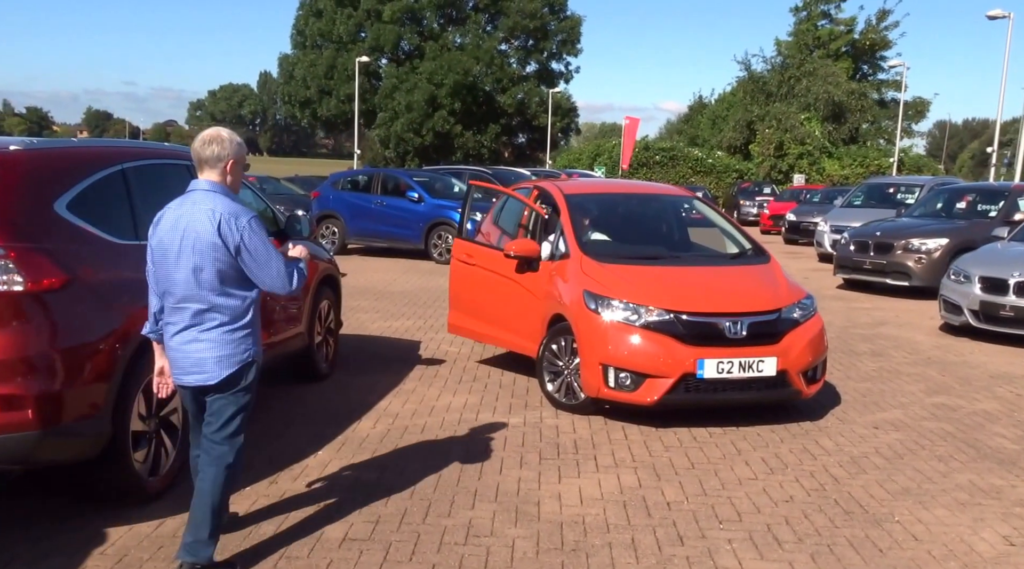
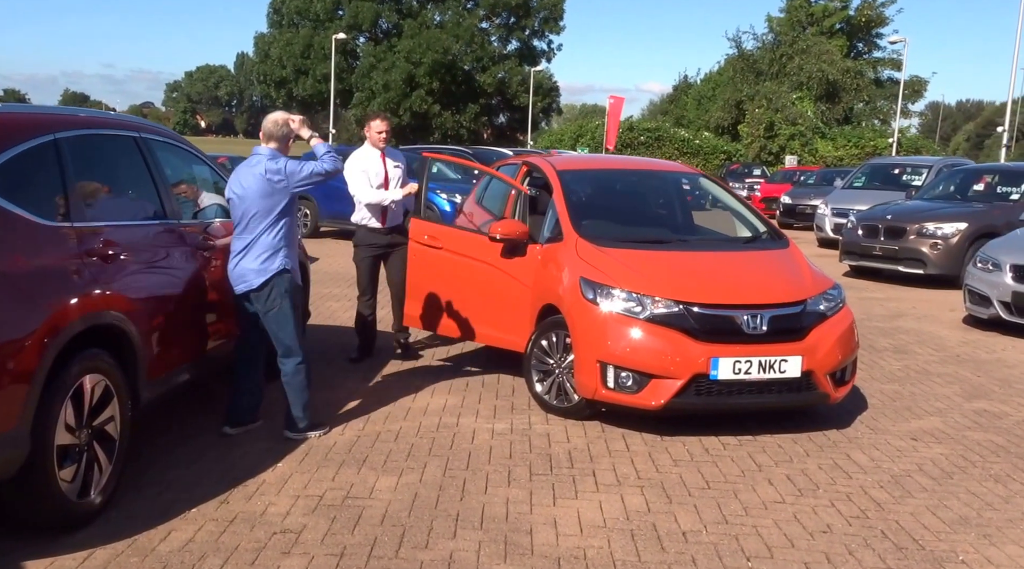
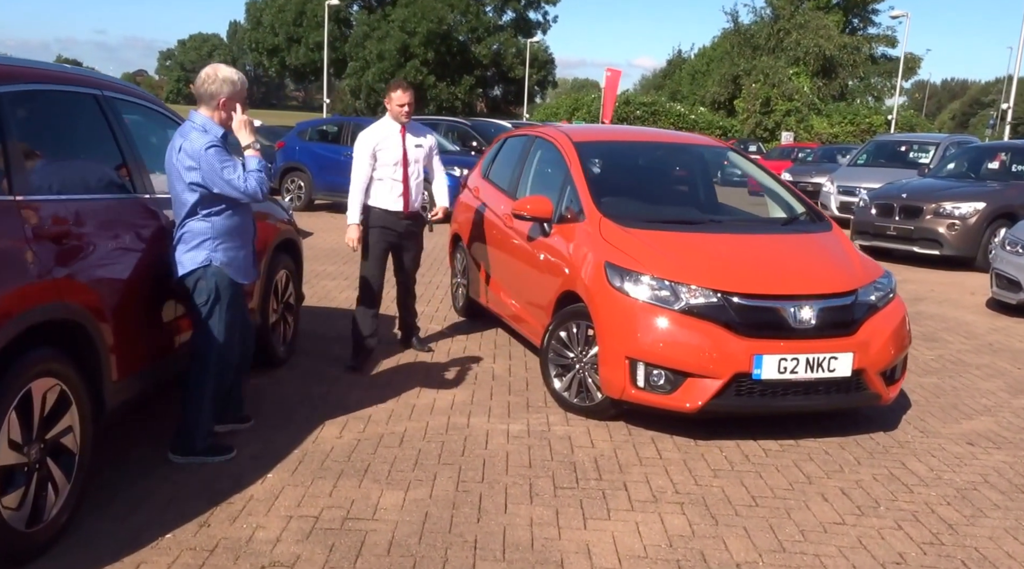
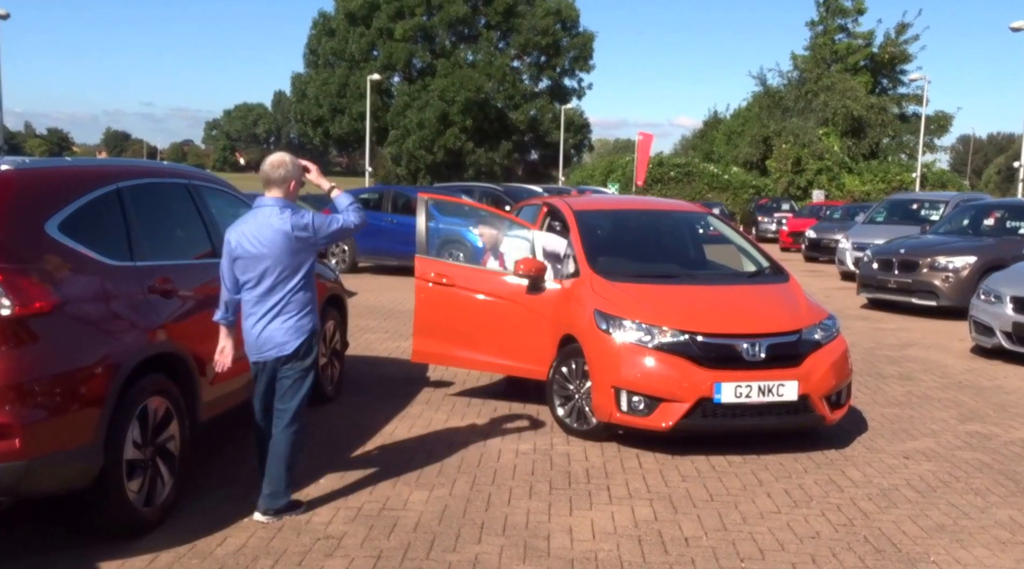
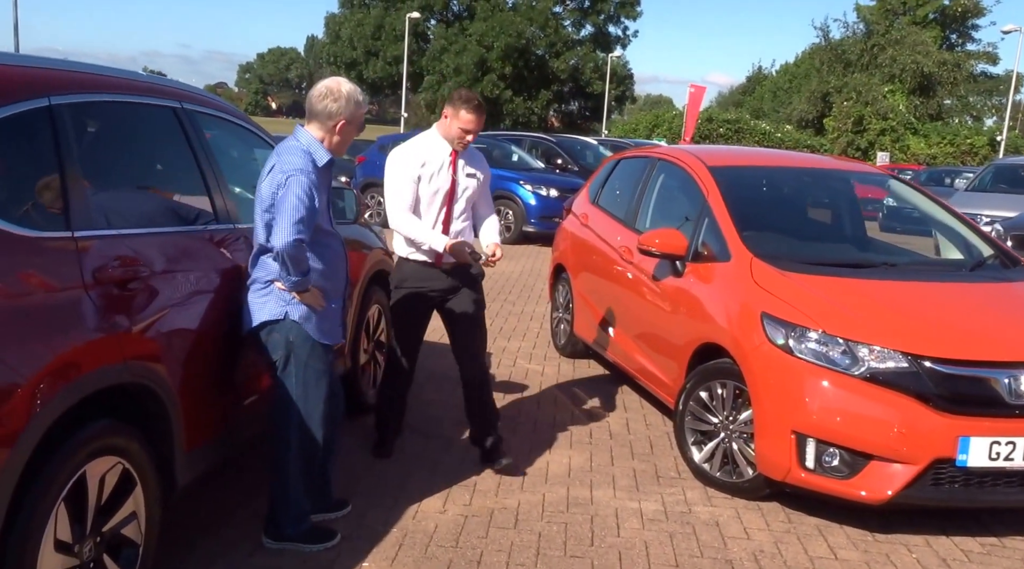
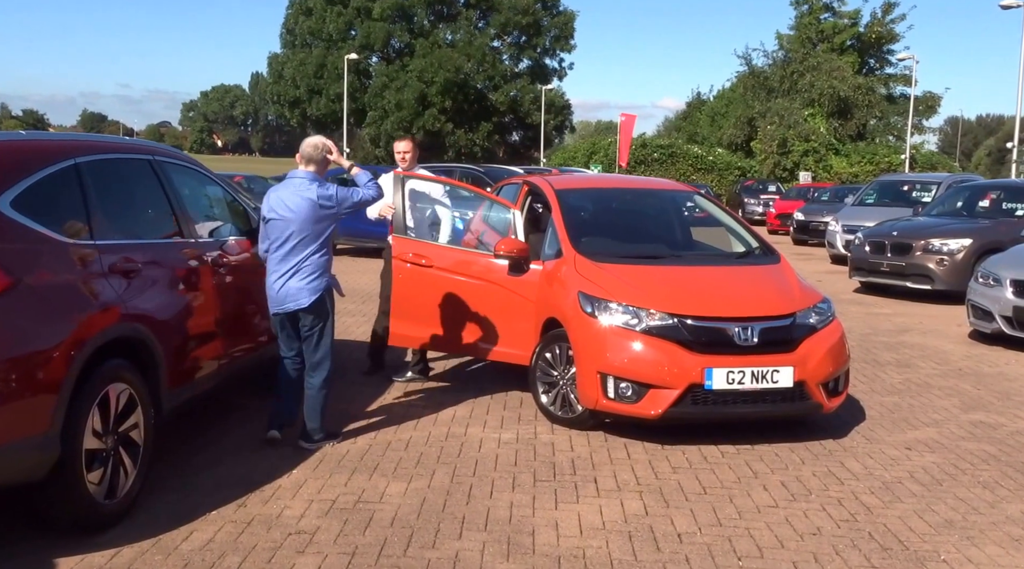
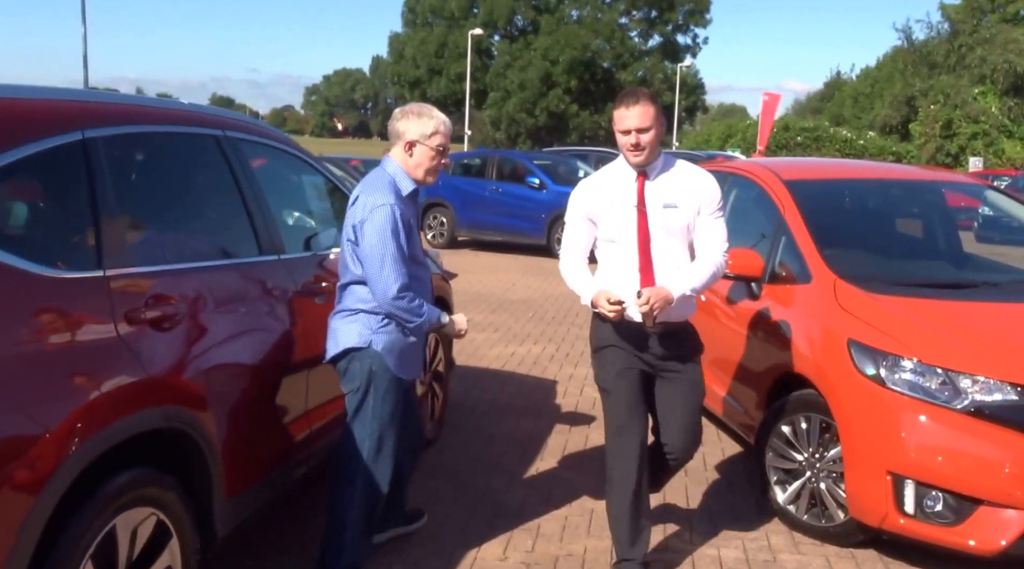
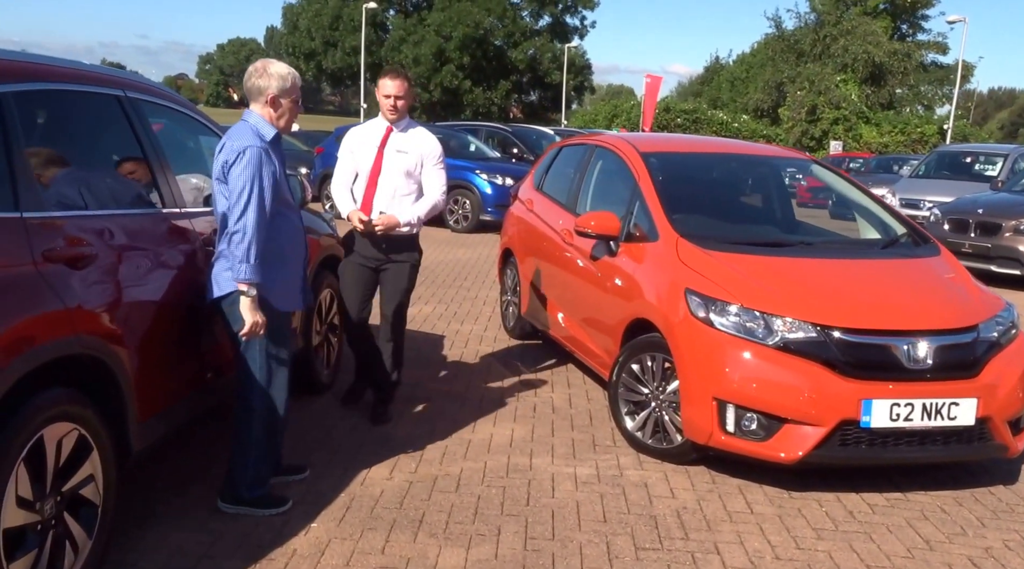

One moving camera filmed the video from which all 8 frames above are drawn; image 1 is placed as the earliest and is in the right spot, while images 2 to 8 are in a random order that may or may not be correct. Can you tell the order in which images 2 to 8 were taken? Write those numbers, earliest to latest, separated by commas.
4, 6, 2, 3, 8, 5, 7
